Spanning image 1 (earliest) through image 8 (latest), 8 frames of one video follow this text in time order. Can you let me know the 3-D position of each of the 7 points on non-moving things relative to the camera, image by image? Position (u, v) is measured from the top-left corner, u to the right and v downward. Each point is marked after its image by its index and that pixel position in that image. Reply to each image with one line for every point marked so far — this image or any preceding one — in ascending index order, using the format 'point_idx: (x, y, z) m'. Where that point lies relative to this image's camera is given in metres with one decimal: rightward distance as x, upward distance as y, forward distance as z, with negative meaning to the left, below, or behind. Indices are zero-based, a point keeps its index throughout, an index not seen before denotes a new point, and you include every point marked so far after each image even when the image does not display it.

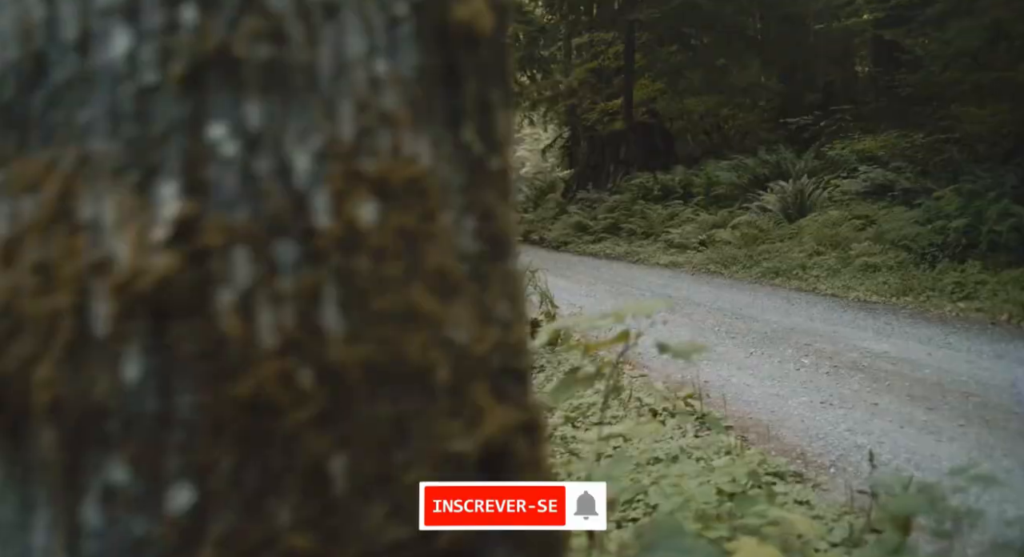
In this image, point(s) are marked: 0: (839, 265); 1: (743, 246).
0: (+4.2, +0.2, +12.1) m
1: (+3.8, +0.5, +15.5) m
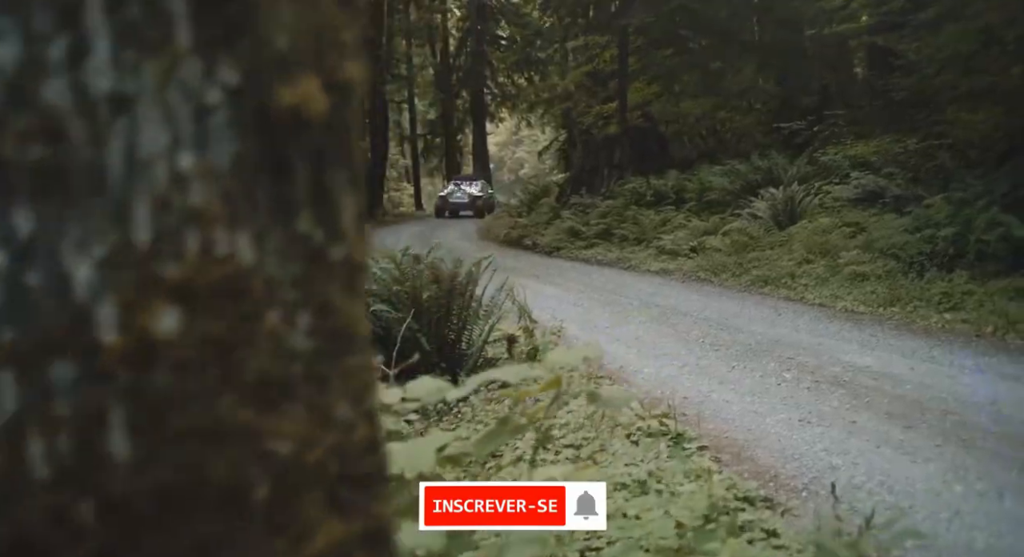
0: (+4.0, +0.1, +12.1) m
1: (+3.6, +0.4, +15.5) m
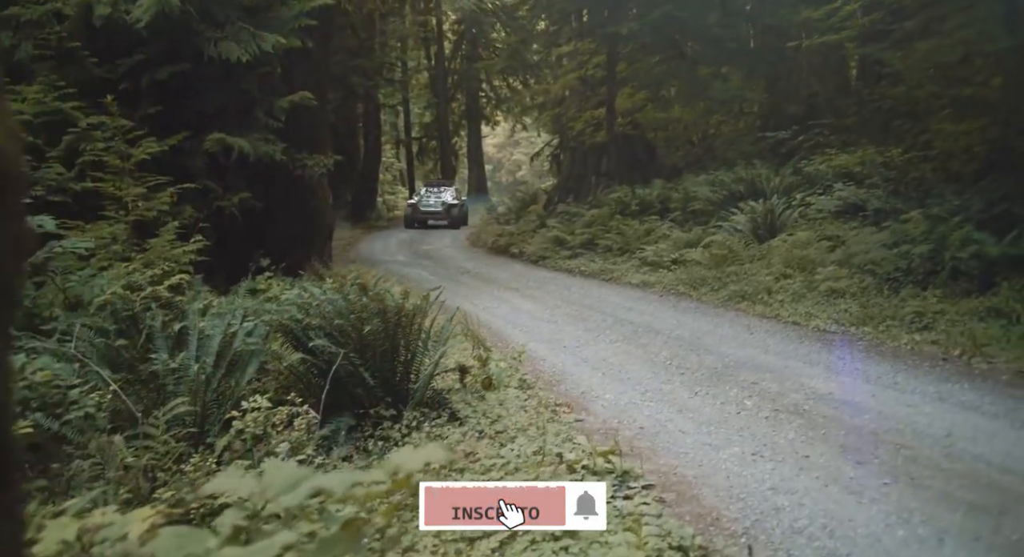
0: (+3.7, -0.1, +12.0) m
1: (+3.3, +0.2, +15.4) m
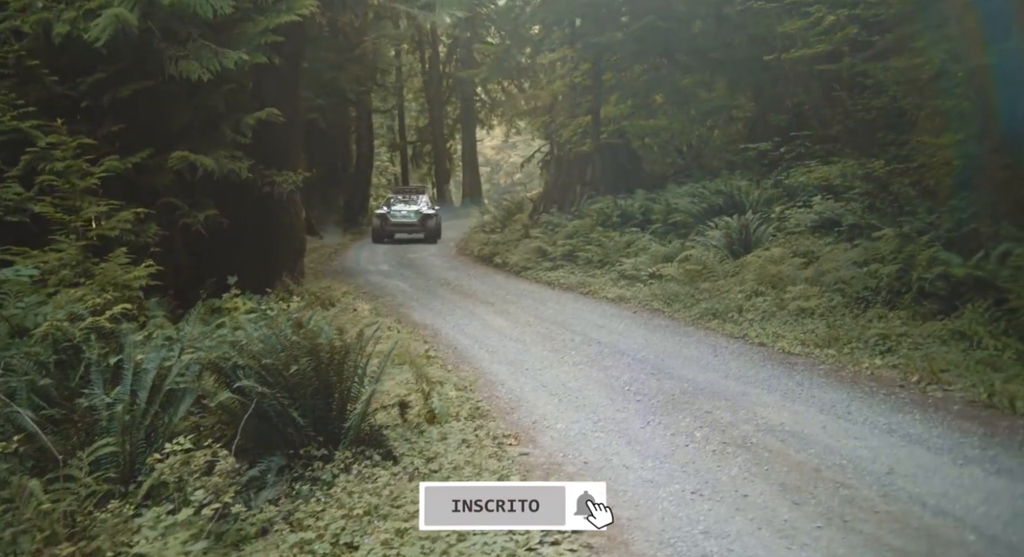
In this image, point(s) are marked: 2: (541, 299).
0: (+3.3, -0.4, +12.0) m
1: (+2.8, -0.1, +15.4) m
2: (+0.5, -0.4, +16.5) m
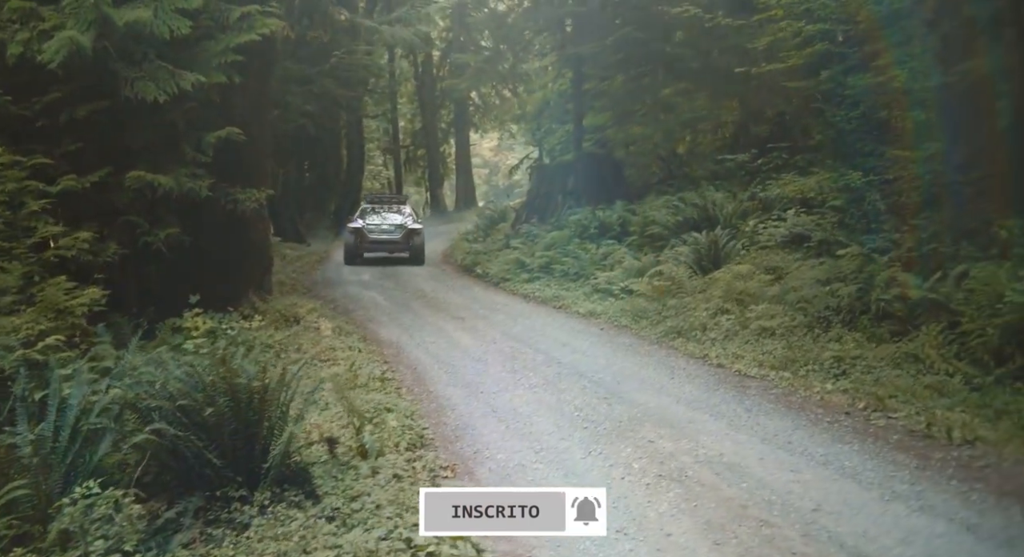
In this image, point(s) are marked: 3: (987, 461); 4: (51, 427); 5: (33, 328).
0: (+2.8, -0.6, +12.0) m
1: (+2.3, -0.3, +15.4) m
2: (0.0, -0.6, +16.5) m
3: (+2.9, -1.2, +5.9) m
4: (-2.8, -0.9, +6.0) m
5: (-3.6, -0.4, +7.1) m
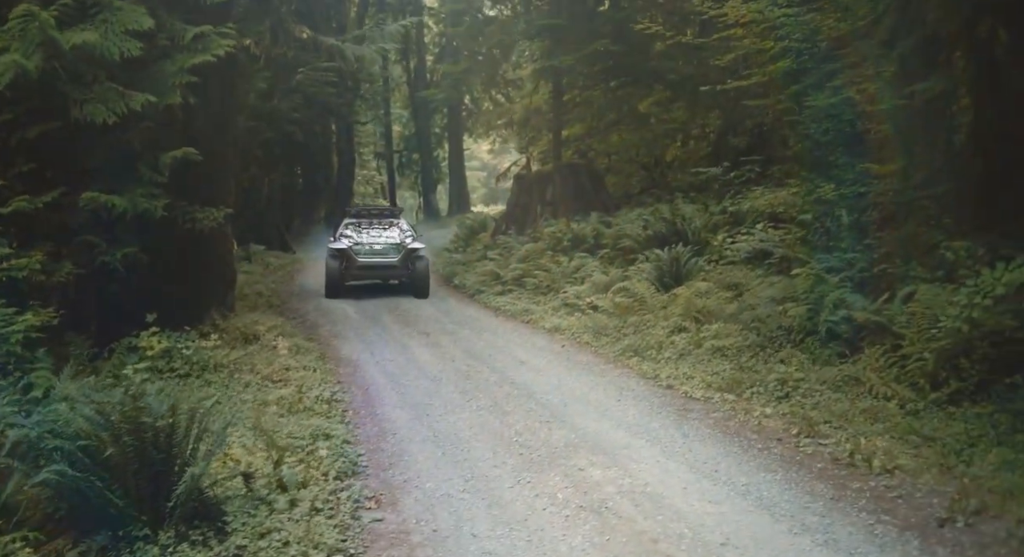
0: (+2.3, -0.9, +12.1) m
1: (+1.7, -0.6, +15.5) m
2: (-0.6, -0.9, +16.5) m
3: (+2.5, -1.4, +6.0) m
4: (-3.3, -1.1, +6.0) m
5: (-4.1, -0.6, +7.2) m
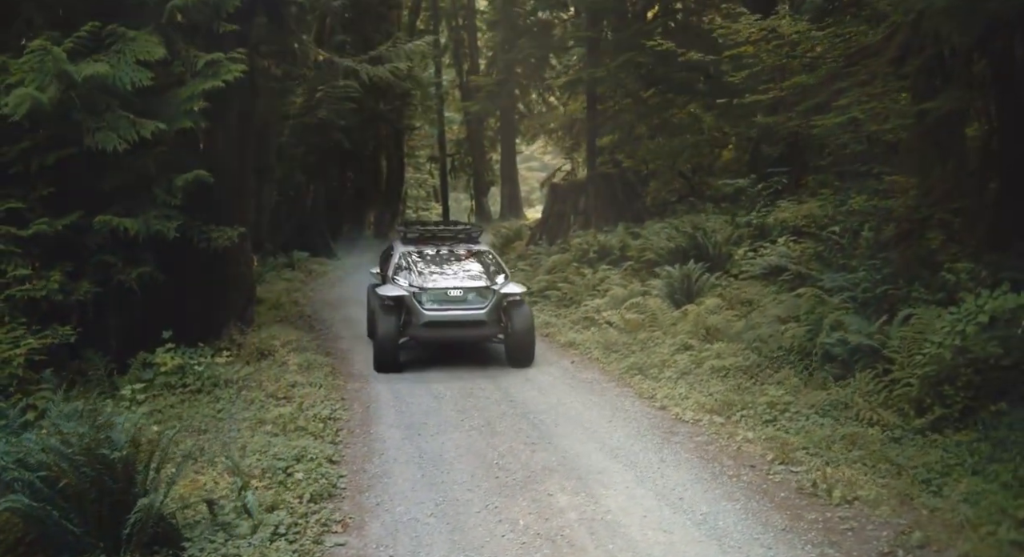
0: (+2.3, -1.1, +12.2) m
1: (+1.9, -0.9, +15.6) m
2: (-0.4, -1.2, +16.8) m
3: (+2.2, -1.6, +6.1) m
4: (-3.6, -1.3, +6.3) m
5: (-4.3, -0.8, +7.6) m
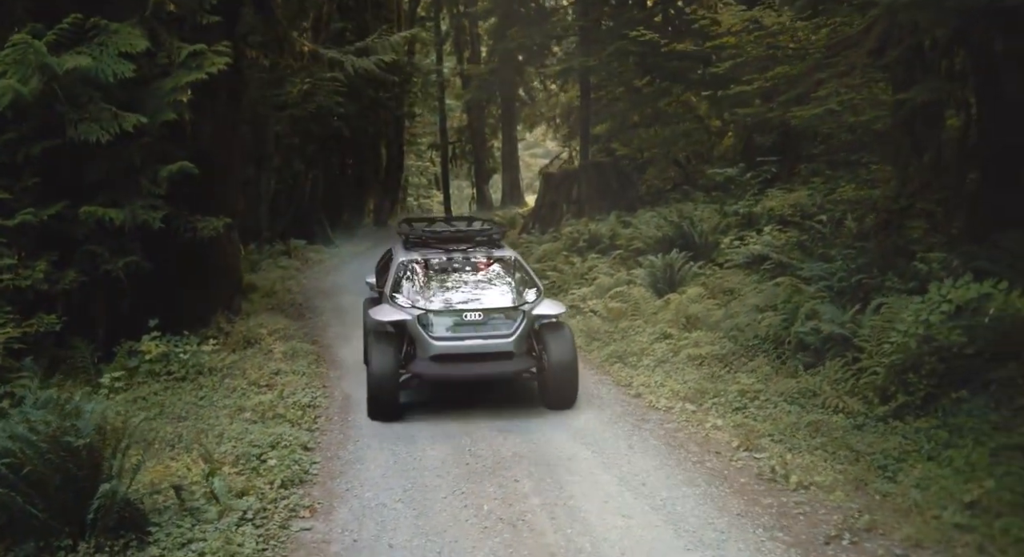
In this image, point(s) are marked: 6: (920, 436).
0: (+2.0, -1.0, +12.3) m
1: (+1.6, -0.7, +15.7) m
2: (-0.7, -1.0, +16.9) m
3: (+1.9, -1.5, +6.2) m
4: (-3.9, -1.3, +6.5) m
5: (-4.6, -0.7, +7.7) m
6: (+3.5, -1.3, +8.0) m
